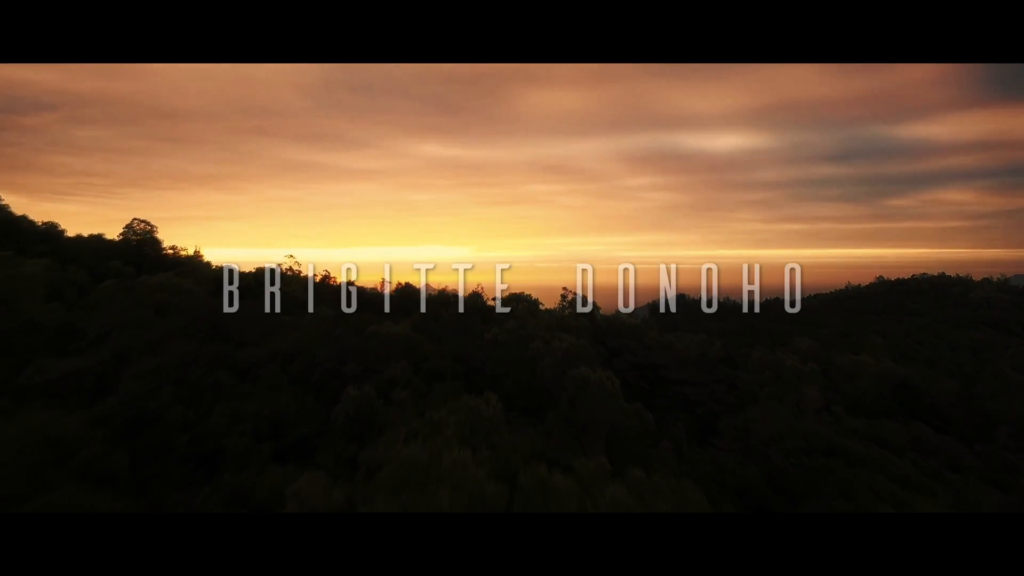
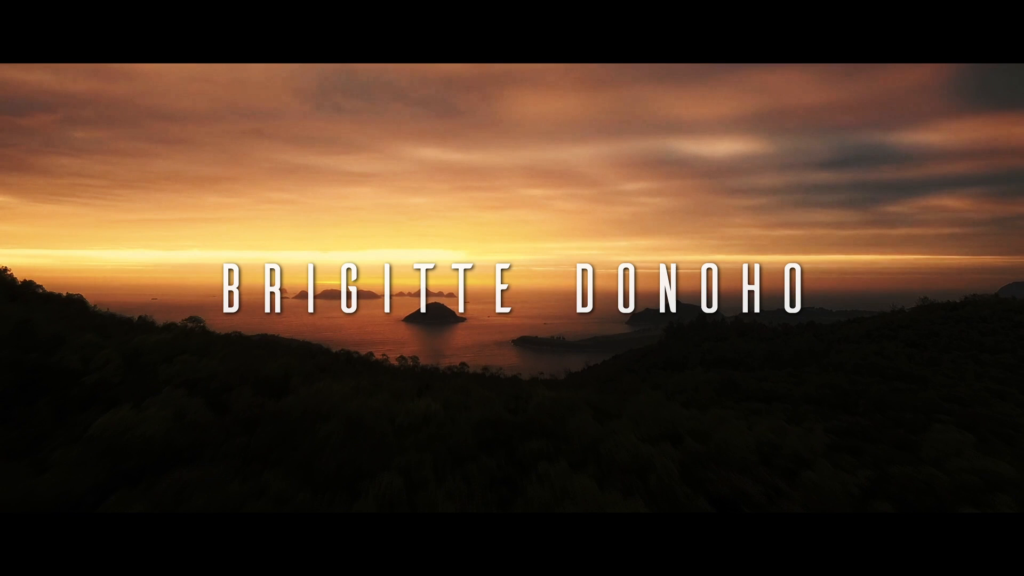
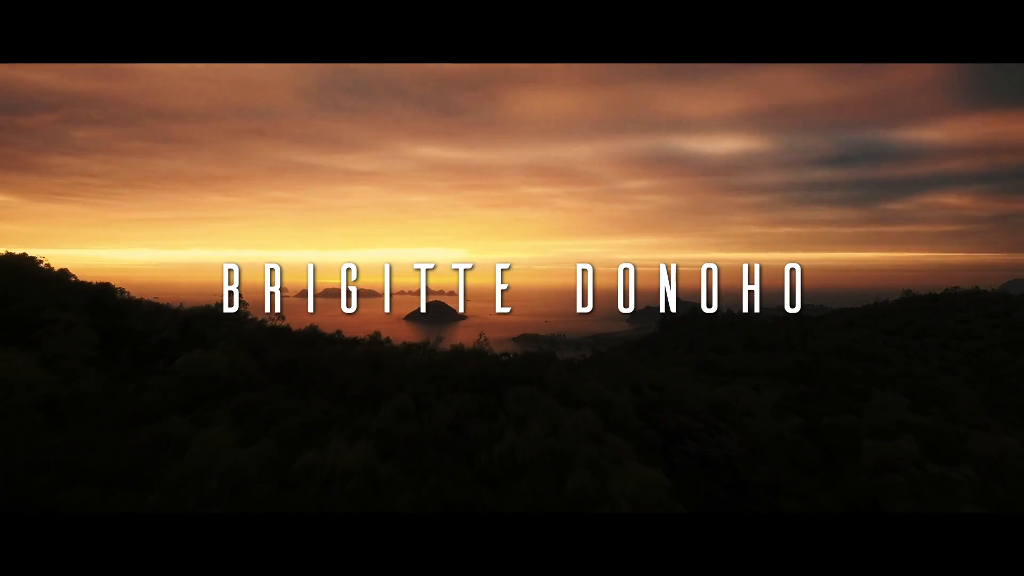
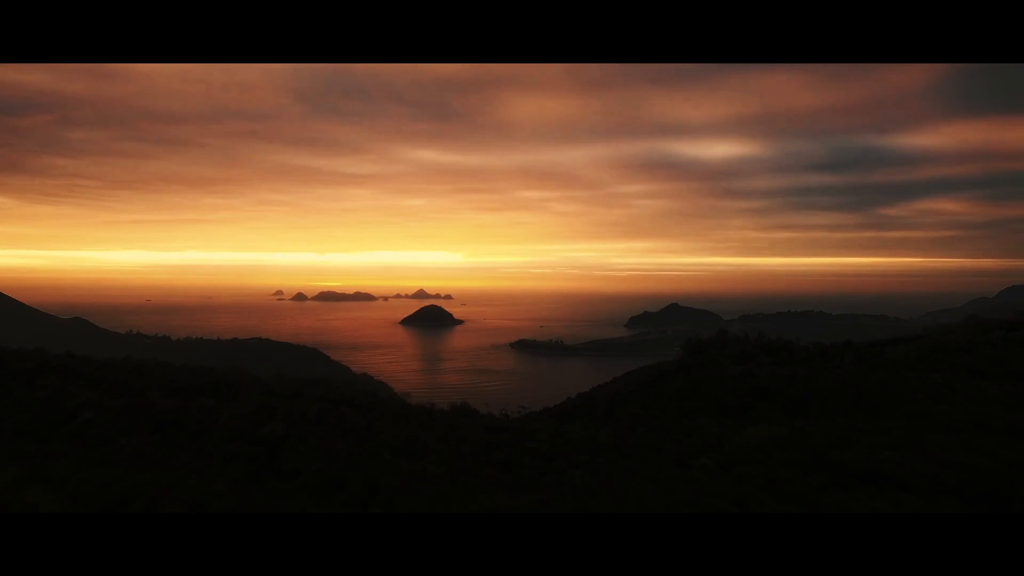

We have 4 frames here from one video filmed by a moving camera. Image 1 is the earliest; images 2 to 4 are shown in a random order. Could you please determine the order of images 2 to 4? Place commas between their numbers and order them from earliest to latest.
3, 2, 4
